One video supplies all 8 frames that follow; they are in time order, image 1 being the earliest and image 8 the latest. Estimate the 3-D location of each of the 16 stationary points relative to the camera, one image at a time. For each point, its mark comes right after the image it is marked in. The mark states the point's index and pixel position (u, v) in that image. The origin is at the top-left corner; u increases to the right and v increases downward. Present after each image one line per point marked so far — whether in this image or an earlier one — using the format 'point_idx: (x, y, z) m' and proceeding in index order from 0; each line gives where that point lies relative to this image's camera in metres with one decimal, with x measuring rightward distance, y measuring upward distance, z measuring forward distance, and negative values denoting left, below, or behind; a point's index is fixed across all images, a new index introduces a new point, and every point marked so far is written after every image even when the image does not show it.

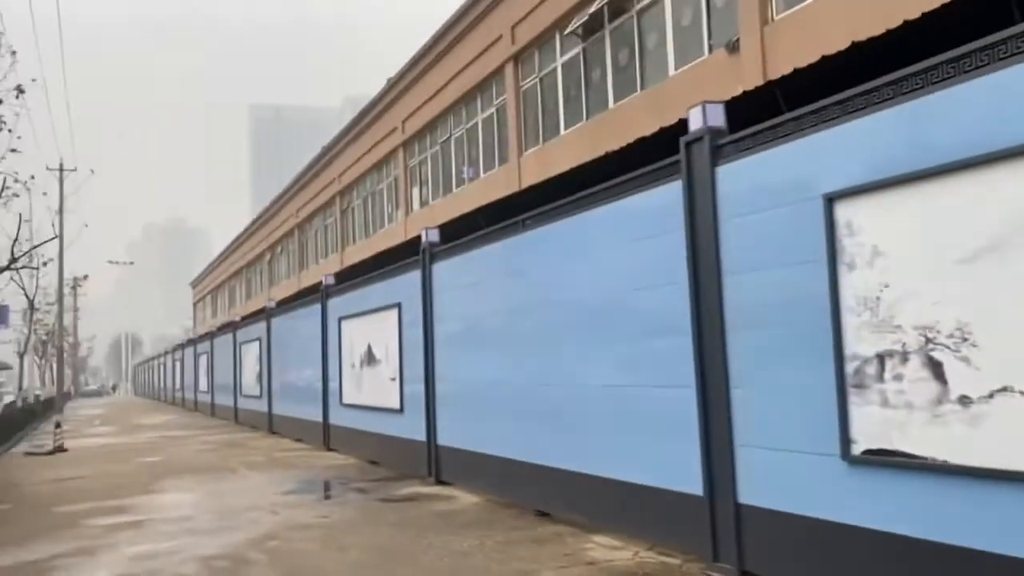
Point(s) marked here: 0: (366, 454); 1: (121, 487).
0: (-2.8, -3.1, +16.2) m
1: (-6.4, -3.2, +14.0) m
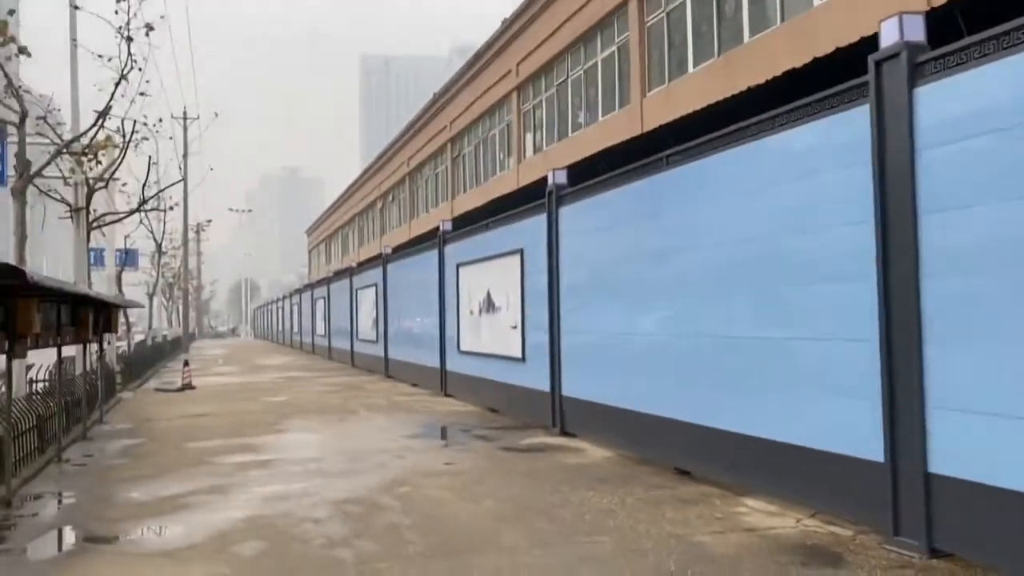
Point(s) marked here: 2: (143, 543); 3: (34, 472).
0: (-0.5, -2.1, +15.9) m
1: (-4.4, -2.3, +14.1) m
2: (-2.9, -2.0, +6.8) m
3: (-5.6, -2.1, +10.0) m
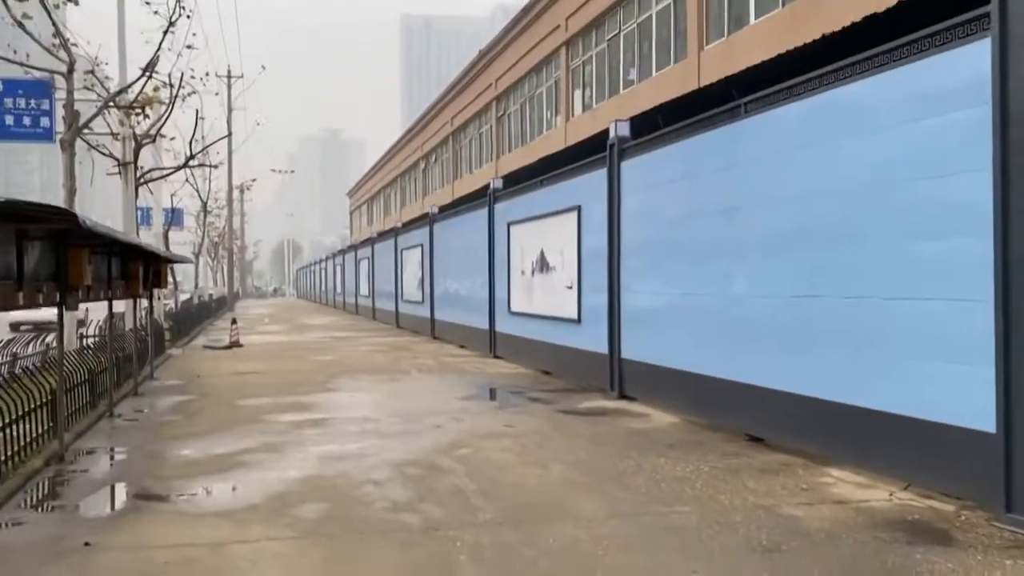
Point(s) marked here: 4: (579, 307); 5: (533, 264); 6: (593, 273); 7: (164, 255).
0: (+0.4, -1.4, +15.5) m
1: (-3.5, -1.6, +13.9) m
2: (-2.4, -1.6, +6.6) m
3: (-4.9, -1.6, +9.8) m
4: (+1.0, -0.3, +13.5) m
5: (+0.4, +0.4, +15.5) m
6: (+1.2, +0.2, +13.1) m
7: (-5.2, +0.5, +12.9) m
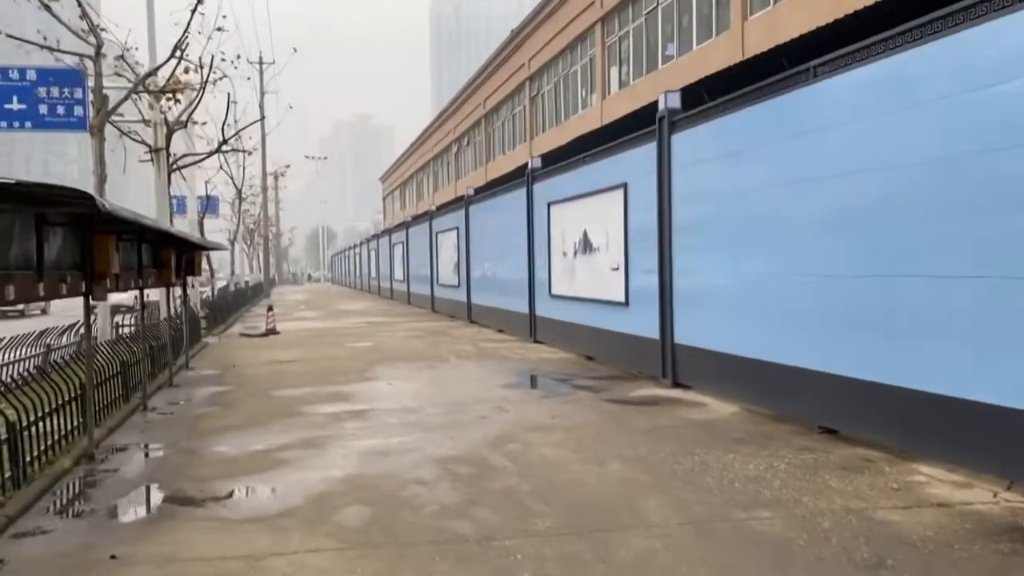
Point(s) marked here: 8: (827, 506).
0: (+1.2, -1.1, +14.9) m
1: (-2.8, -1.3, +13.4) m
2: (-2.0, -1.6, +6.1) m
3: (-4.3, -1.5, +9.4) m
4: (+1.7, 0.0, +12.8) m
5: (+1.1, +0.7, +14.9) m
6: (+1.8, +0.5, +12.4) m
7: (-4.6, +0.7, +12.5) m
8: (+2.1, -1.5, +5.7) m
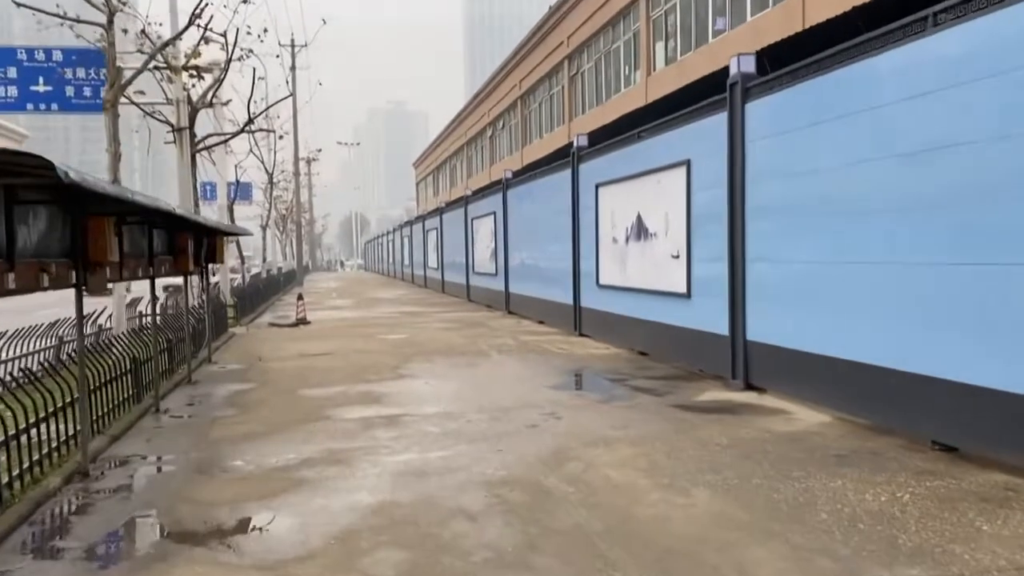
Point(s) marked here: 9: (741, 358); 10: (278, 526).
0: (+1.9, -0.9, +13.7) m
1: (-2.1, -1.2, +12.4) m
2: (-1.6, -1.5, +5.0) m
3: (-3.8, -1.4, +8.4) m
4: (+2.3, +0.1, +11.6) m
5: (+1.8, +0.9, +13.7) m
6: (+2.5, +0.7, +11.2) m
7: (-4.0, +0.8, +11.5) m
8: (+2.5, -1.4, +4.5) m
9: (+2.7, -0.8, +10.2) m
10: (-1.5, -1.5, +5.4) m
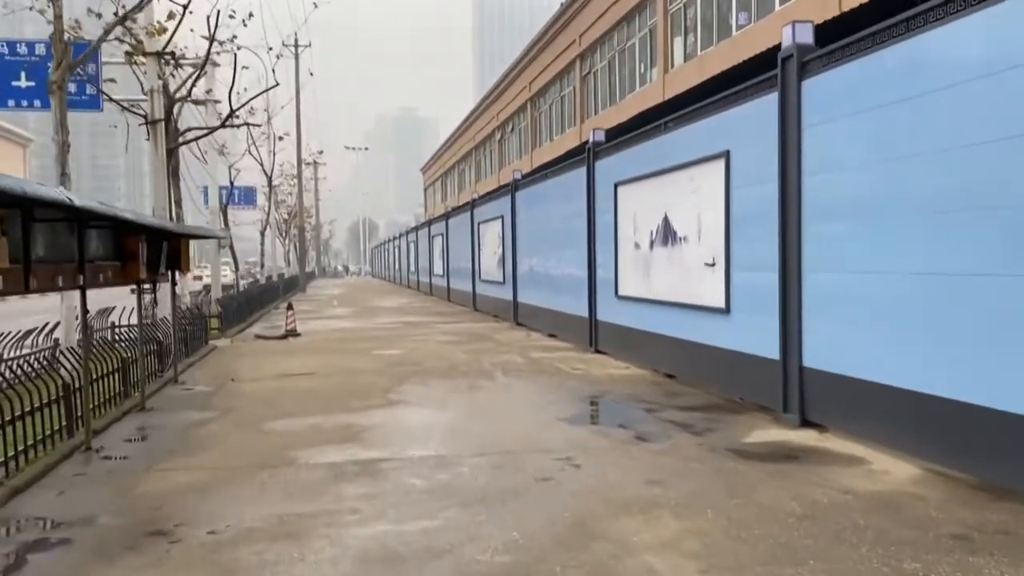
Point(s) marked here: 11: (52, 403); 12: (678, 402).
0: (+2.0, -1.1, +11.9) m
1: (-2.0, -1.3, +10.7) m
2: (-1.6, -1.6, +3.3) m
3: (-3.8, -1.5, +6.8) m
4: (+2.4, 0.0, +9.9) m
5: (+2.0, +0.7, +12.0) m
6: (+2.6, +0.5, +9.5) m
7: (-3.9, +0.7, +9.8) m
8: (+2.5, -1.5, +2.8) m
9: (+2.7, -1.0, +8.5) m
10: (-1.5, -1.6, +3.7) m
11: (-4.3, -1.1, +8.0) m
12: (+1.9, -1.3, +9.6) m
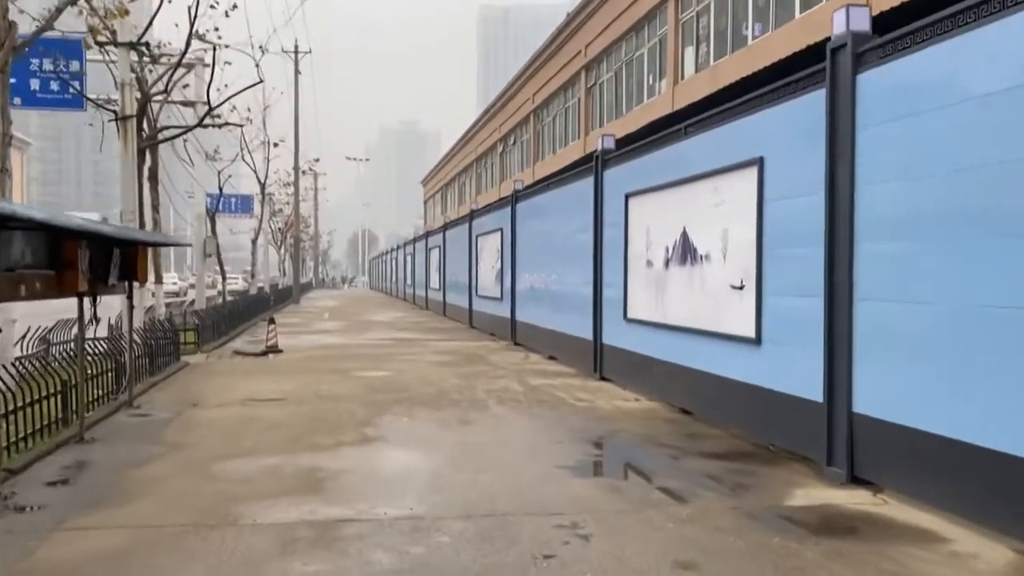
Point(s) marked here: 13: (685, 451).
0: (+2.0, -1.4, +10.6) m
1: (-2.1, -1.5, +9.4) m
2: (-1.6, -1.7, +2.0) m
3: (-3.8, -1.6, +5.5) m
4: (+2.4, -0.3, +8.6) m
5: (+1.9, +0.4, +10.7) m
6: (+2.6, +0.2, +8.2) m
7: (-3.9, +0.6, +8.5) m
8: (+2.4, -1.7, +1.4) m
9: (+2.7, -1.2, +7.2) m
10: (-1.5, -1.7, +2.4) m
11: (-4.3, -1.2, +6.7) m
12: (+1.8, -1.5, +8.3) m
13: (+1.6, -1.5, +8.1) m
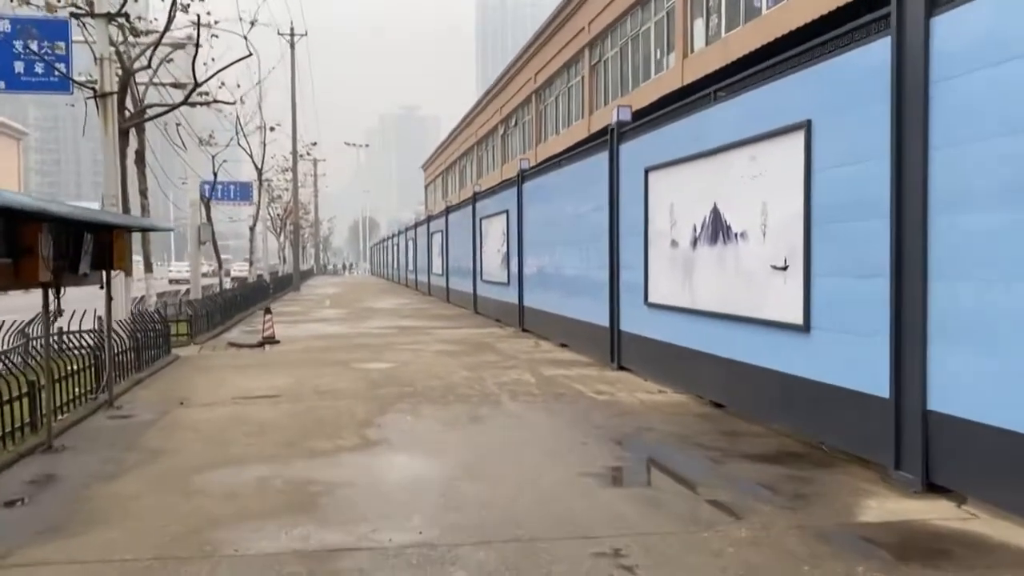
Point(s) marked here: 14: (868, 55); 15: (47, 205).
0: (+2.1, -1.1, +9.7) m
1: (-1.9, -1.4, +8.5) m
2: (-1.5, -1.7, +1.1) m
3: (-3.6, -1.5, +4.6) m
4: (+2.6, -0.1, +7.6) m
5: (+2.1, +0.6, +9.7) m
6: (+2.7, +0.4, +7.2) m
7: (-3.7, +0.6, +7.6) m
8: (+2.6, -1.6, +0.5) m
9: (+2.9, -1.1, +6.2) m
10: (-1.4, -1.7, +1.5) m
11: (-4.2, -1.1, +5.8) m
12: (+2.0, -1.4, +7.4) m
13: (+1.8, -1.4, +7.2) m
14: (+2.8, +1.8, +6.7) m
15: (-3.7, +0.6, +6.9) m
